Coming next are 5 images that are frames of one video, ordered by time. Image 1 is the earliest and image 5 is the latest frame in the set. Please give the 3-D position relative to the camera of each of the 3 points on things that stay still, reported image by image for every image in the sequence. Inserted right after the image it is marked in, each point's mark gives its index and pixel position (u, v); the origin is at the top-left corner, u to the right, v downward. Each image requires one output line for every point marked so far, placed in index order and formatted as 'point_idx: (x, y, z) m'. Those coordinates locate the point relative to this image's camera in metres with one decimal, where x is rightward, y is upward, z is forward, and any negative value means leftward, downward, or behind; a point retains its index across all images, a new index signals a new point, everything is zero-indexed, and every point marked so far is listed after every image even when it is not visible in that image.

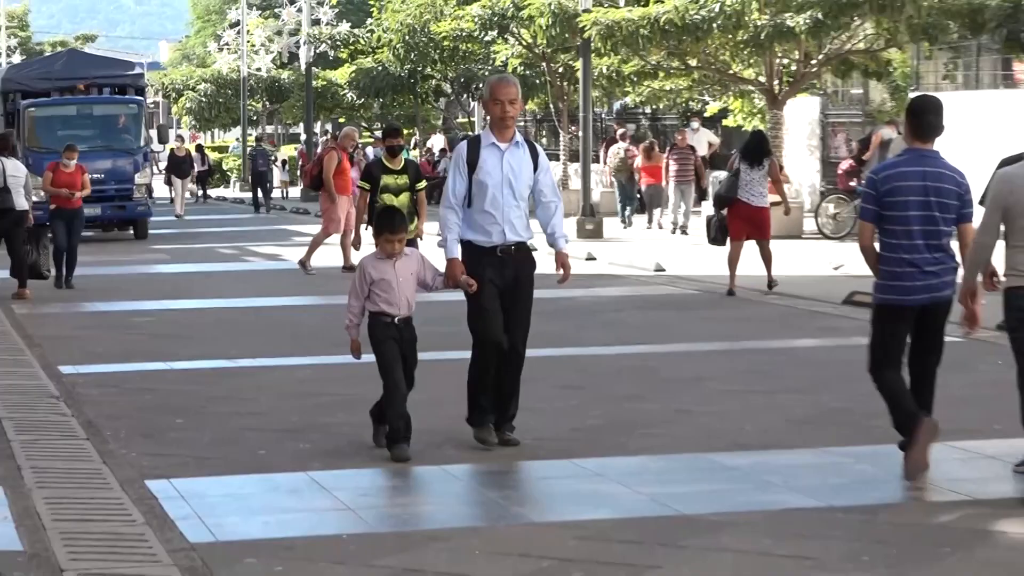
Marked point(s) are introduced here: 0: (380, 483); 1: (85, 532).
0: (-0.7, -0.9, +6.7) m
1: (-1.8, -1.0, +5.7) m
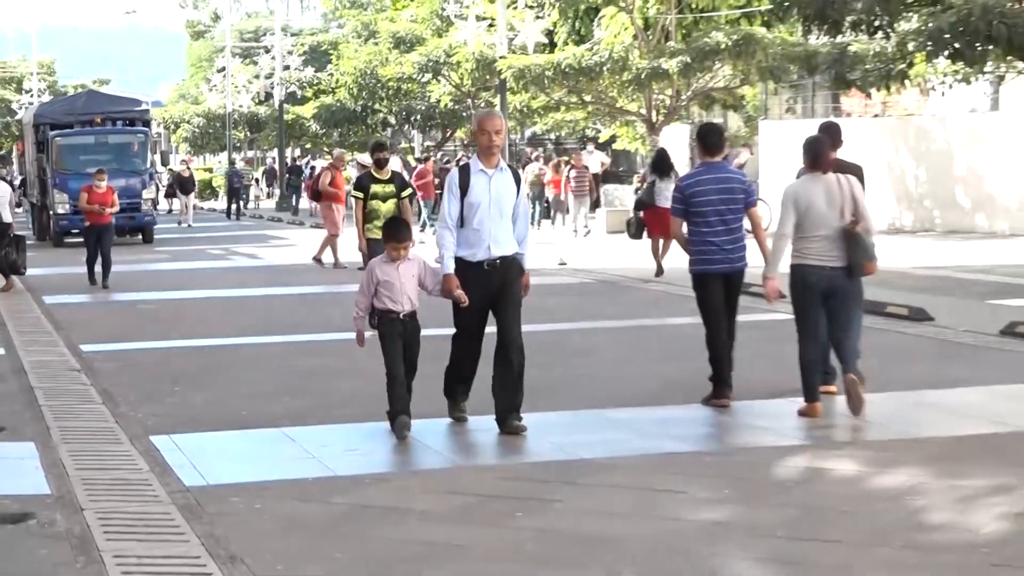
0: (-1.1, -0.8, +8.0) m
1: (-2.2, -1.0, +7.0) m
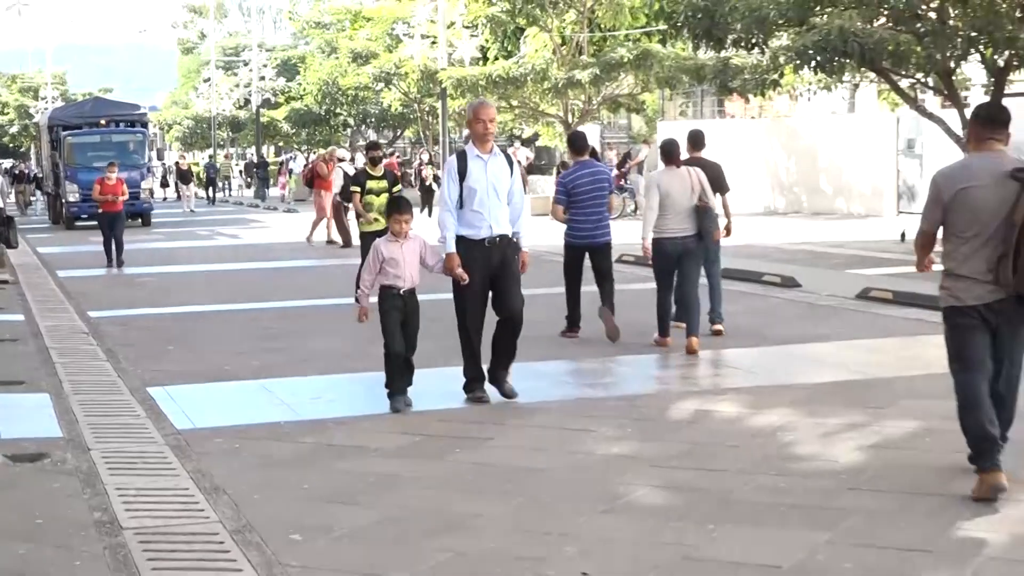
0: (-1.5, -0.7, +9.3) m
1: (-2.5, -0.9, +8.3) m
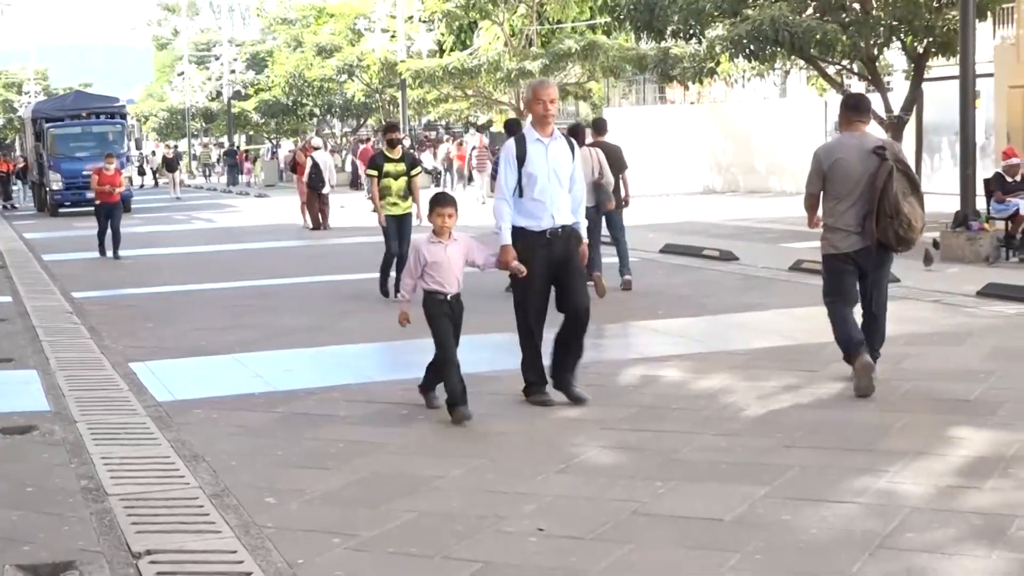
0: (-1.7, -0.6, +9.8) m
1: (-2.8, -0.7, +8.8) m
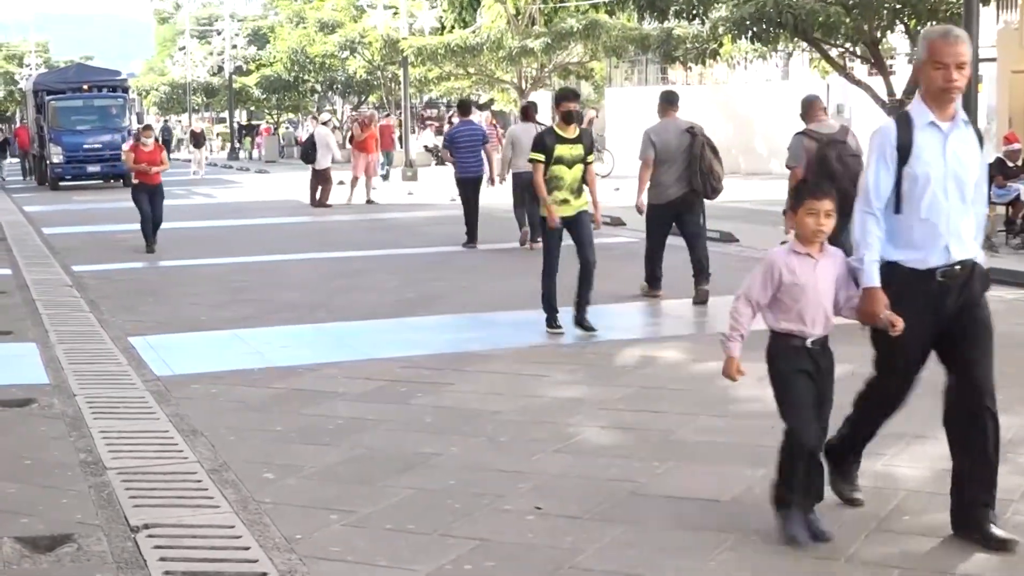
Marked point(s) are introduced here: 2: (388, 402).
0: (-1.8, -0.4, +9.8) m
1: (-2.8, -0.6, +8.8) m
2: (-0.8, -0.7, +8.2) m
